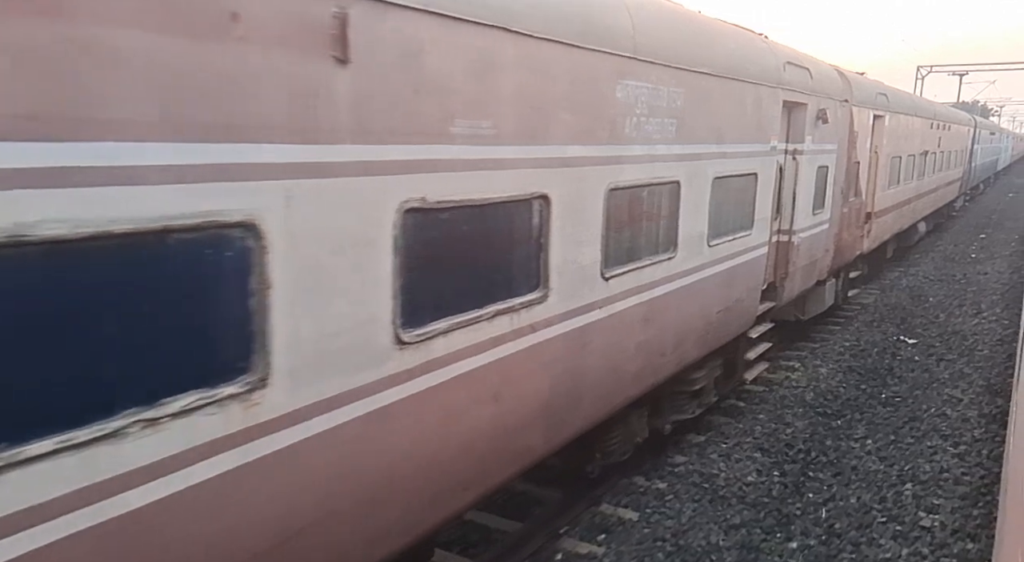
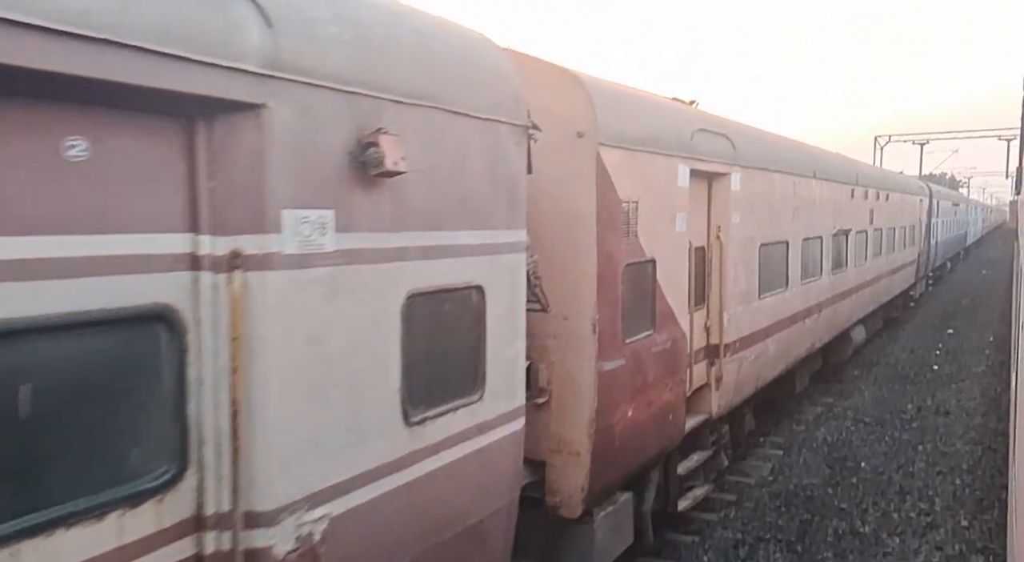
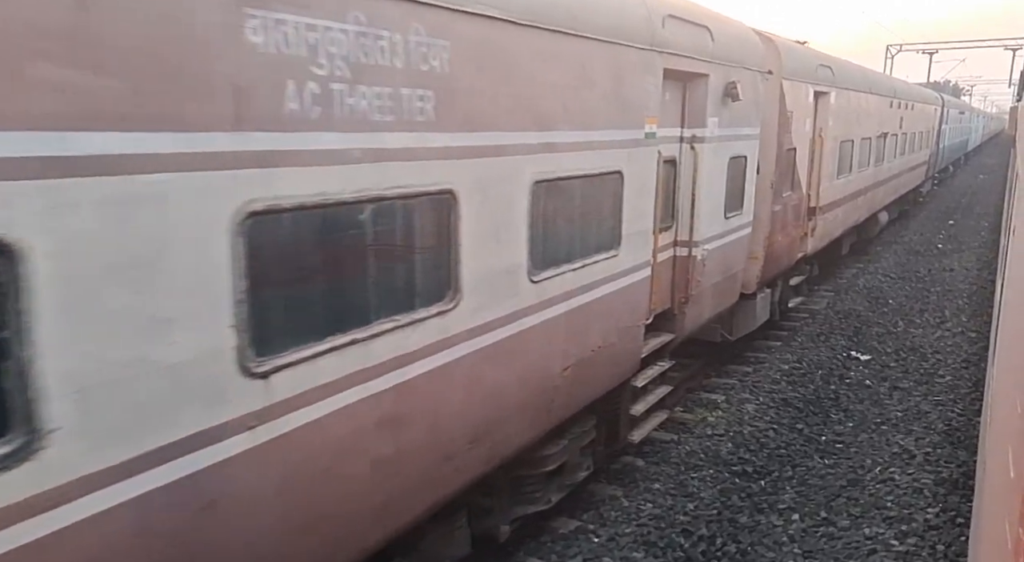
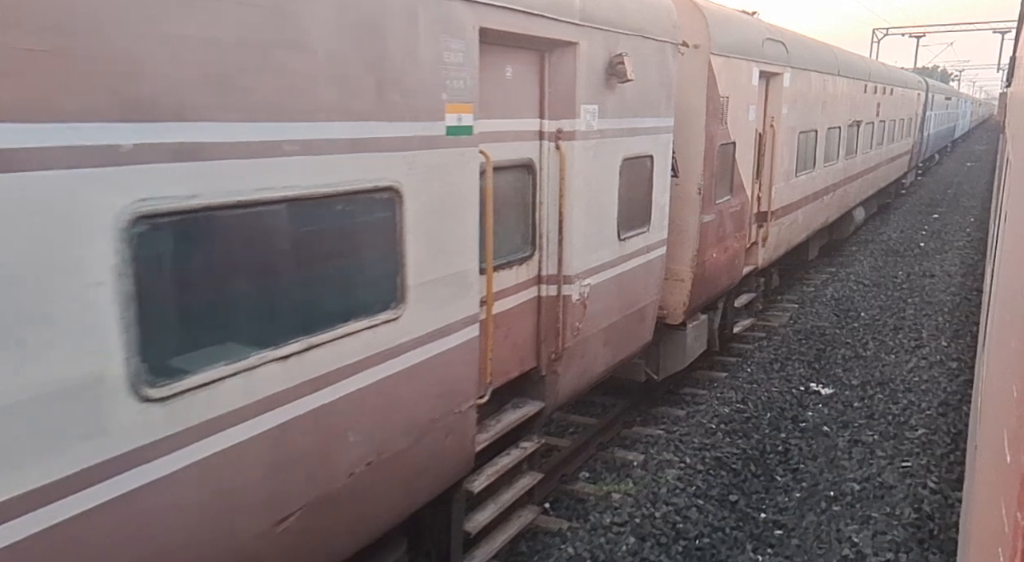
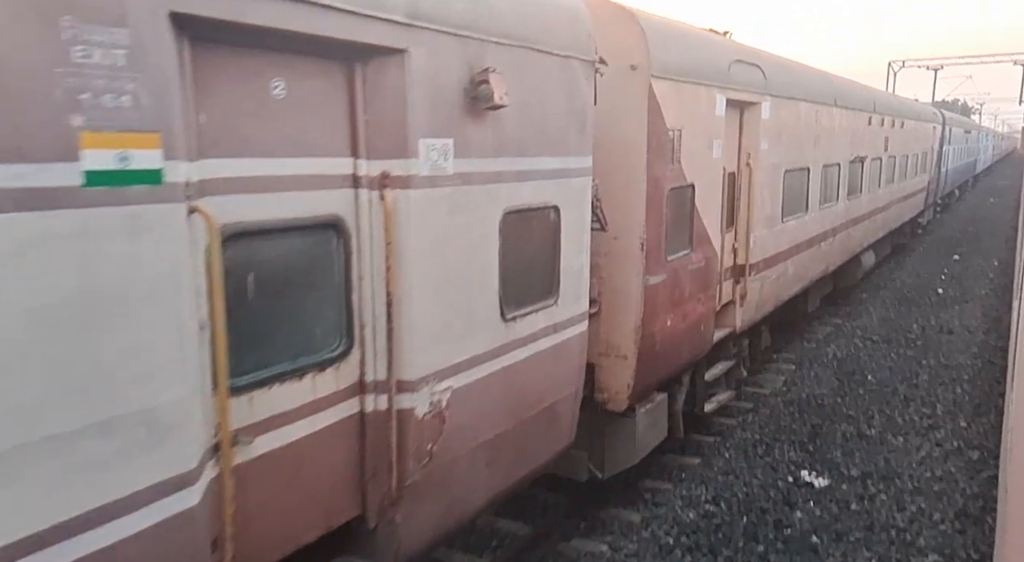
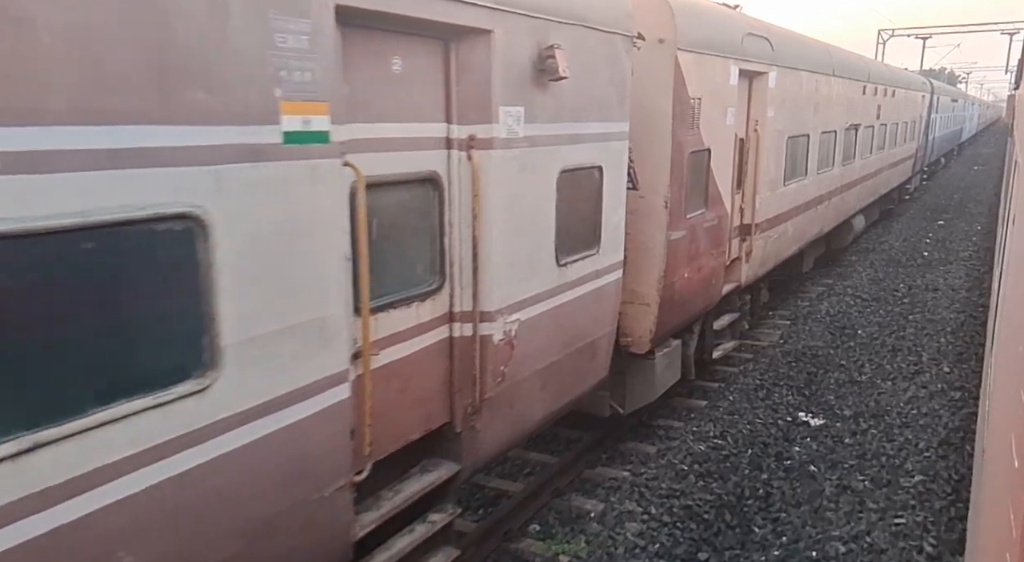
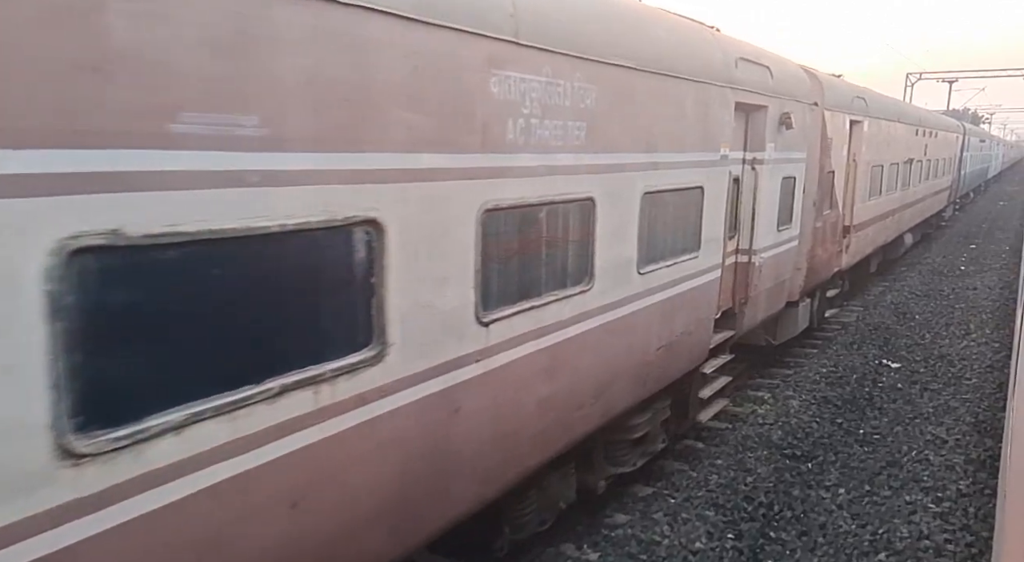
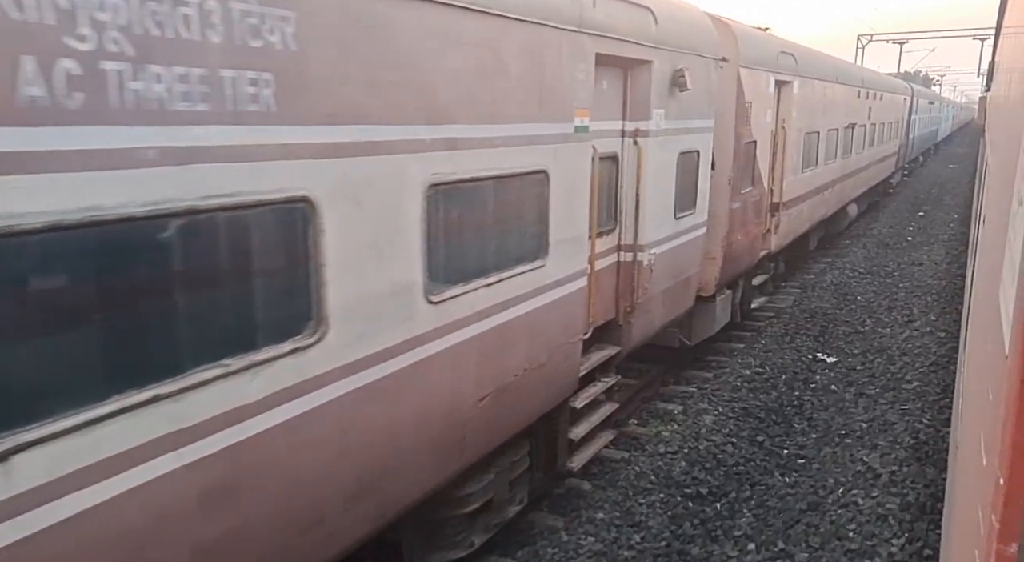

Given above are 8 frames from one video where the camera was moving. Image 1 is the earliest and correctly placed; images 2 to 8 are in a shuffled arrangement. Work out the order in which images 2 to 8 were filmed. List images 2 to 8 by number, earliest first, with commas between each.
7, 3, 8, 4, 6, 5, 2
